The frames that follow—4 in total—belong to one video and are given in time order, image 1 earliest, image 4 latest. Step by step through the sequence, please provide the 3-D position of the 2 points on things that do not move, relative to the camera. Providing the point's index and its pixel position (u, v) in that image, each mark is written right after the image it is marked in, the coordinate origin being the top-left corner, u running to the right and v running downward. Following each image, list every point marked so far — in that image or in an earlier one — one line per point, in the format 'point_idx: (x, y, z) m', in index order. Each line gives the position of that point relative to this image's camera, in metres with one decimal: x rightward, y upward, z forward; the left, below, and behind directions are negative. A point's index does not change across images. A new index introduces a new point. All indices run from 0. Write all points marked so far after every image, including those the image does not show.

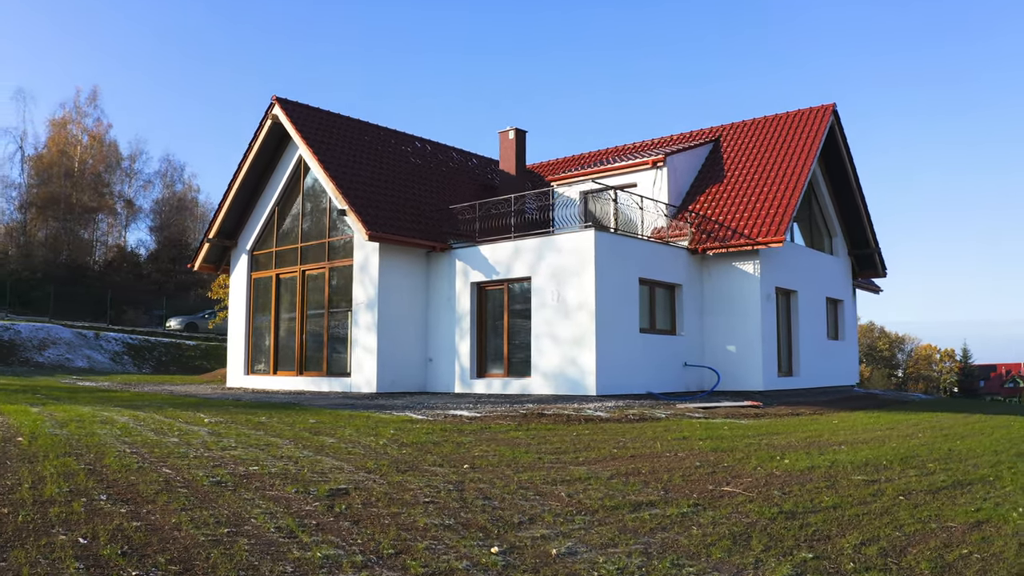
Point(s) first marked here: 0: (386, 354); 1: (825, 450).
0: (-2.7, -1.4, +16.6) m
1: (+3.7, -1.9, +9.2) m
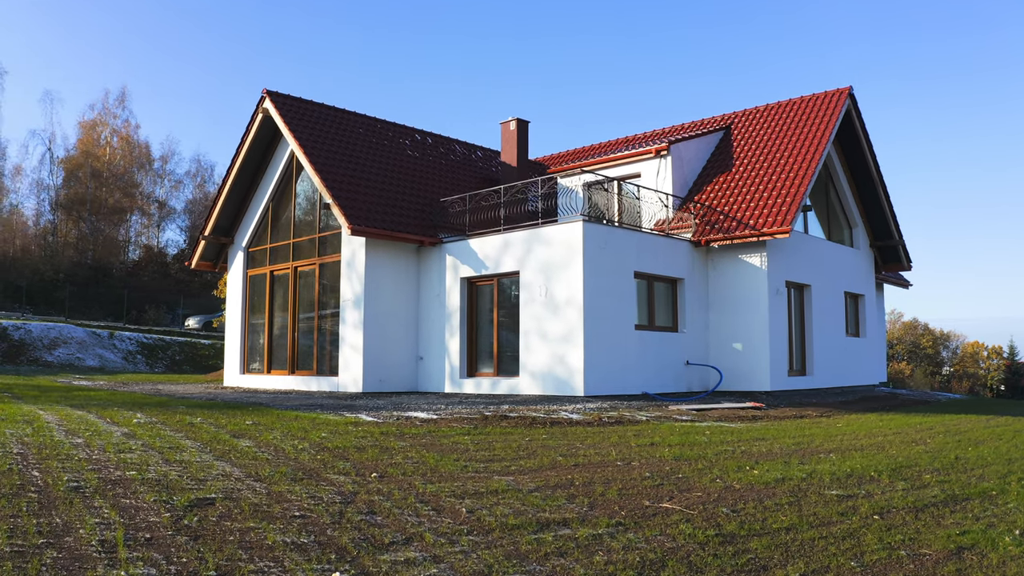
0: (-2.9, -1.3, +16.0) m
1: (+3.2, -1.8, +8.3) m
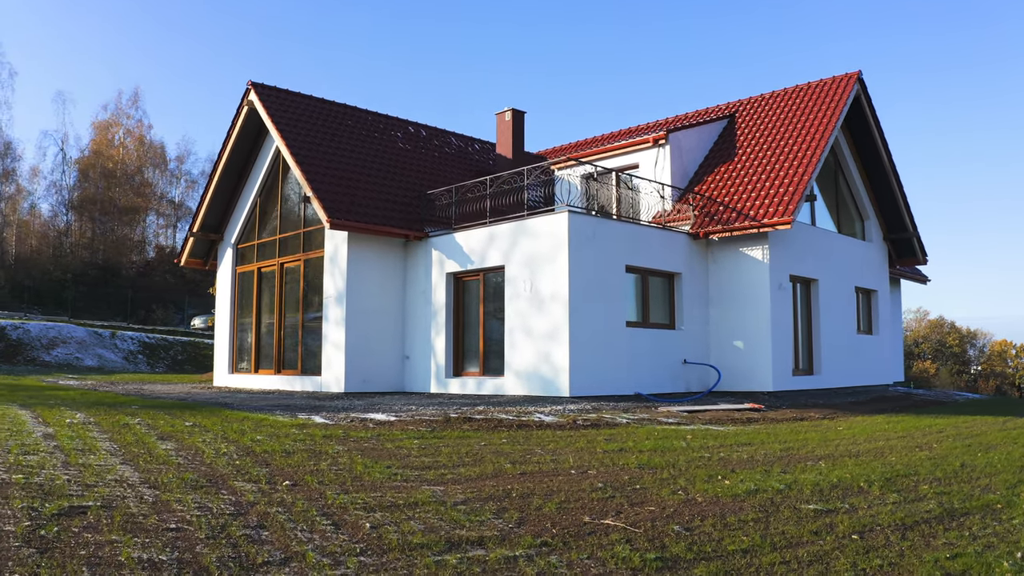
0: (-3.1, -1.3, +15.4) m
1: (+2.7, -1.7, +7.5) m
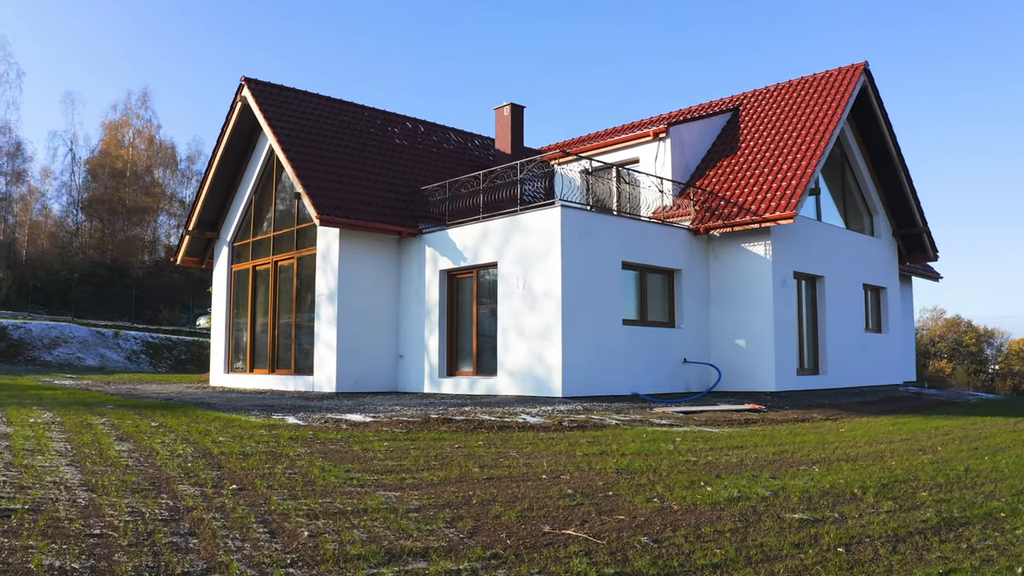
0: (-3.2, -1.2, +15.0) m
1: (+2.5, -1.7, +7.1) m
